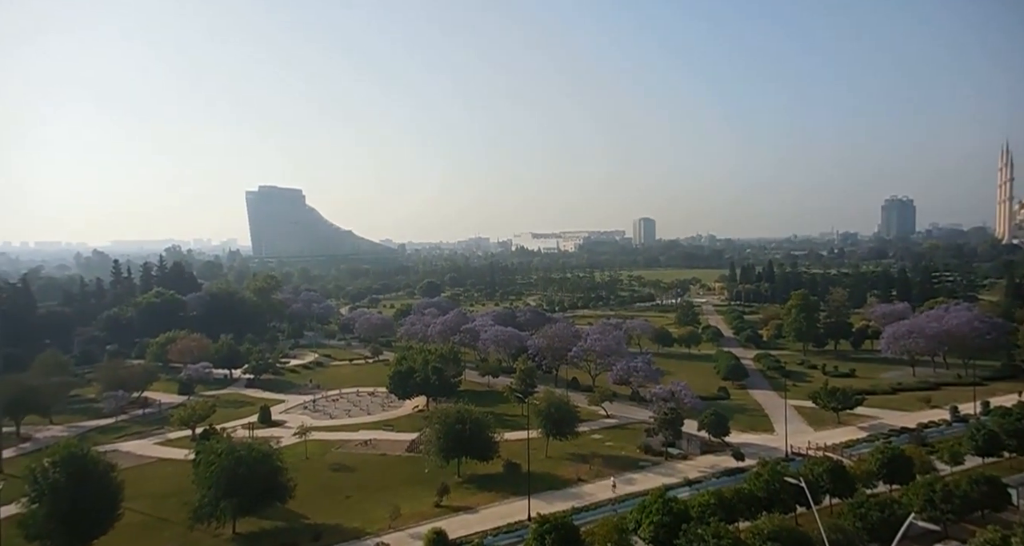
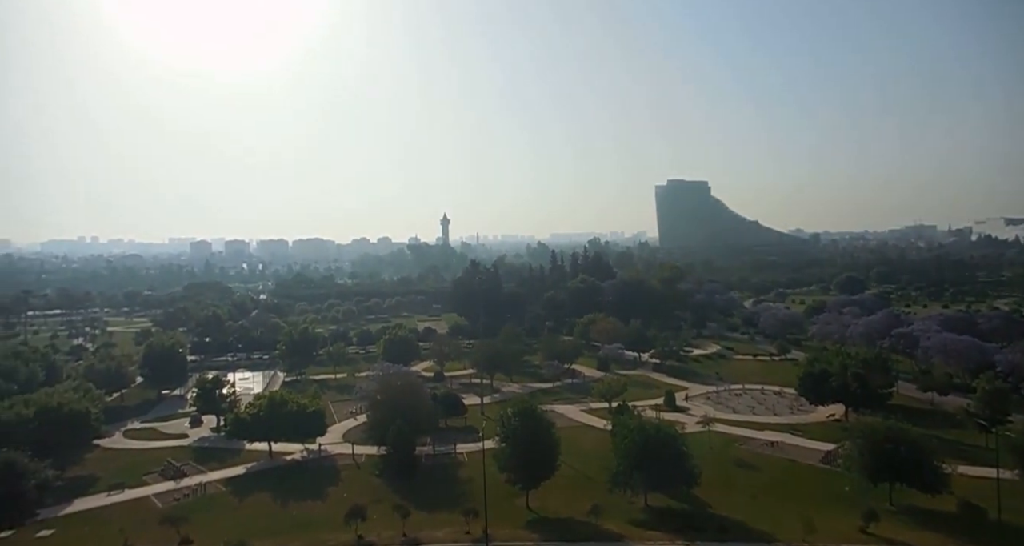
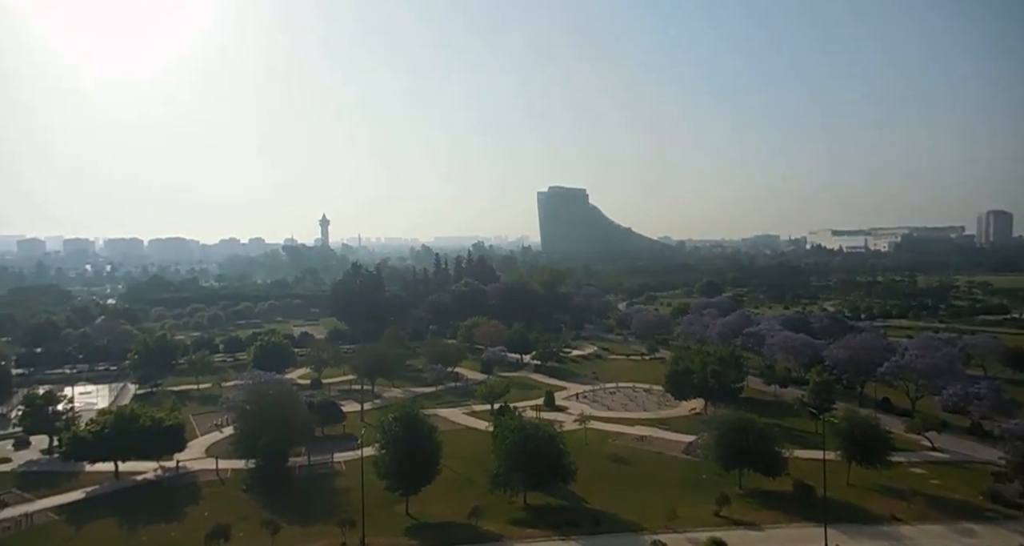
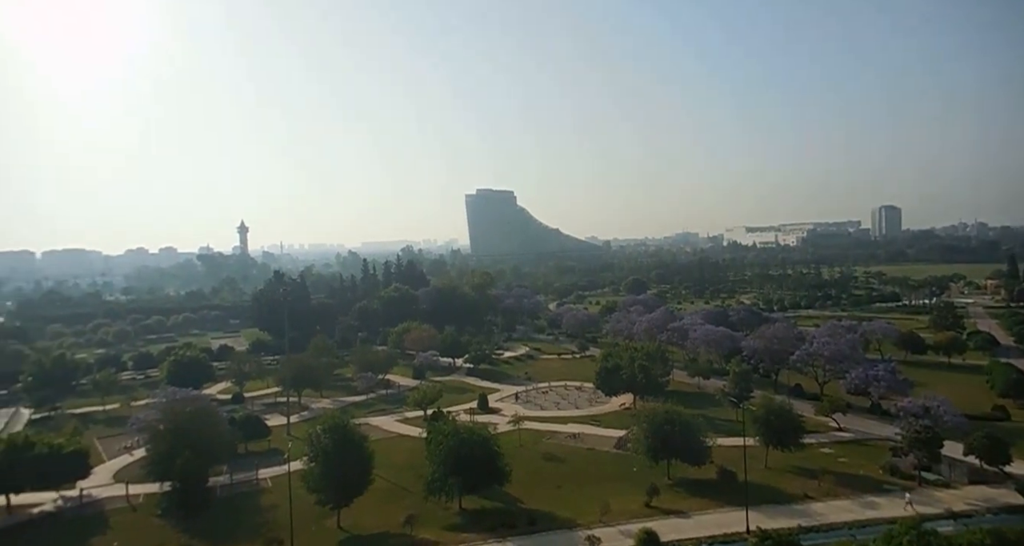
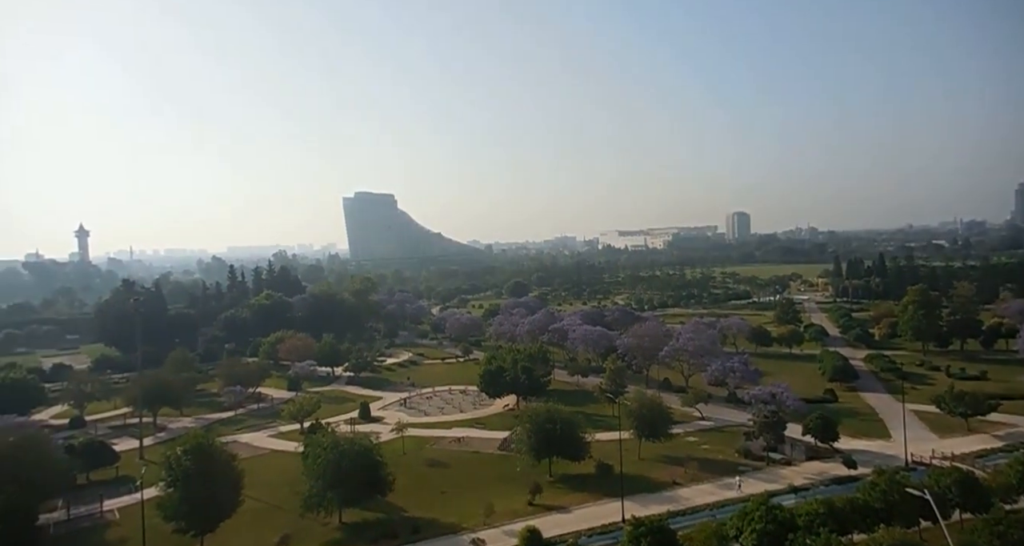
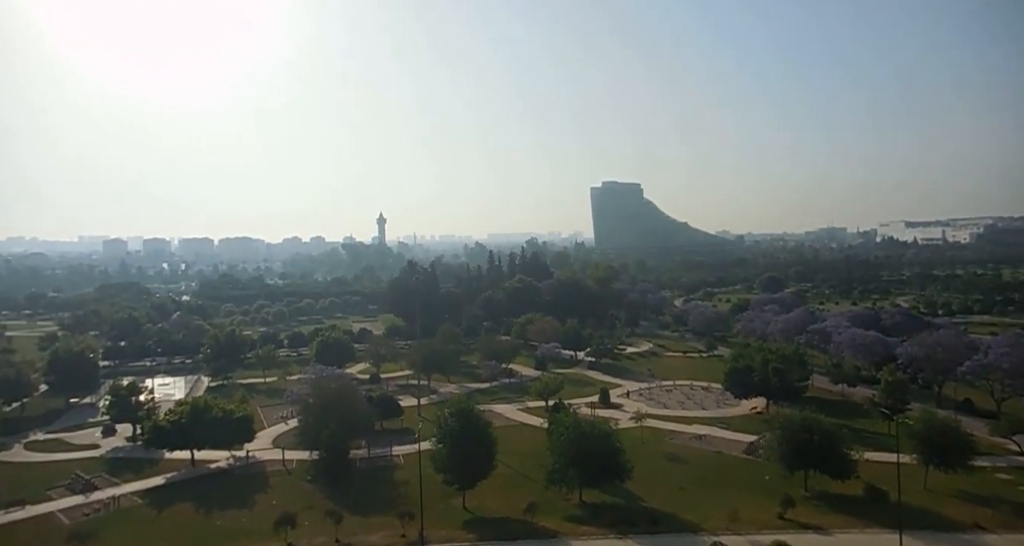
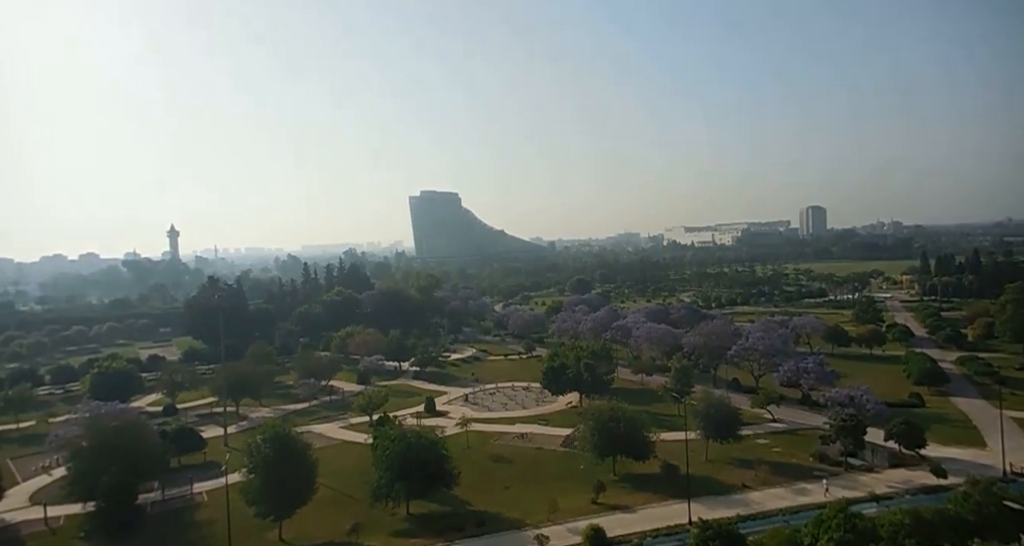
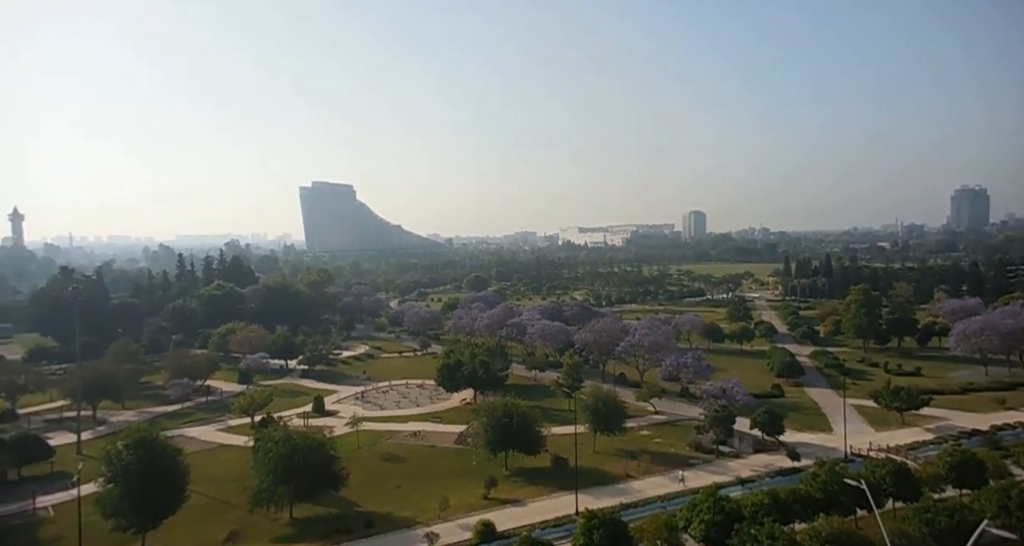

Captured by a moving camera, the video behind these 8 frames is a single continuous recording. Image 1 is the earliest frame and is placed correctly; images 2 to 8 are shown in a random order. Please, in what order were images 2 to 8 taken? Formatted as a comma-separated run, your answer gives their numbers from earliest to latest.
8, 5, 7, 4, 3, 6, 2
